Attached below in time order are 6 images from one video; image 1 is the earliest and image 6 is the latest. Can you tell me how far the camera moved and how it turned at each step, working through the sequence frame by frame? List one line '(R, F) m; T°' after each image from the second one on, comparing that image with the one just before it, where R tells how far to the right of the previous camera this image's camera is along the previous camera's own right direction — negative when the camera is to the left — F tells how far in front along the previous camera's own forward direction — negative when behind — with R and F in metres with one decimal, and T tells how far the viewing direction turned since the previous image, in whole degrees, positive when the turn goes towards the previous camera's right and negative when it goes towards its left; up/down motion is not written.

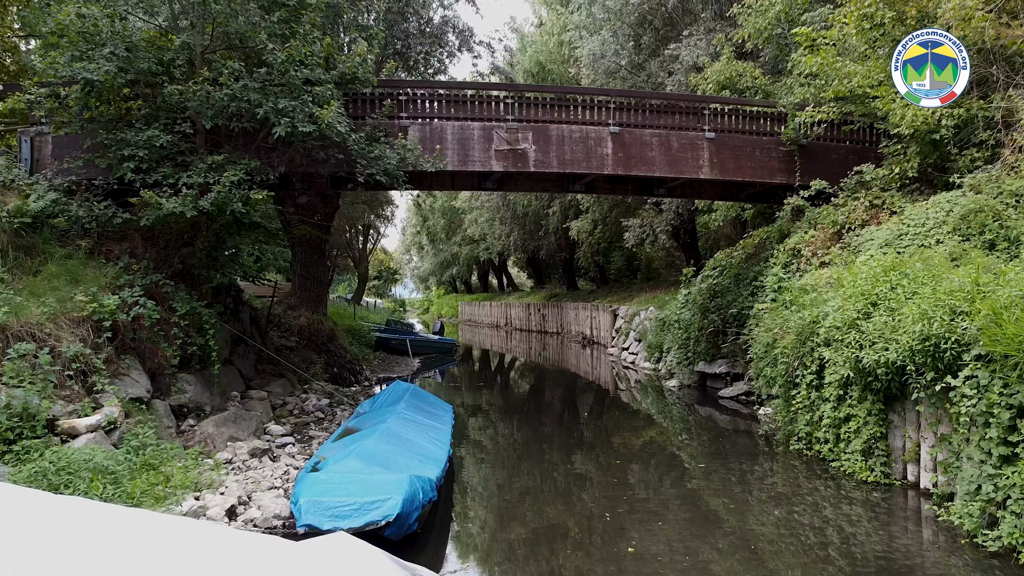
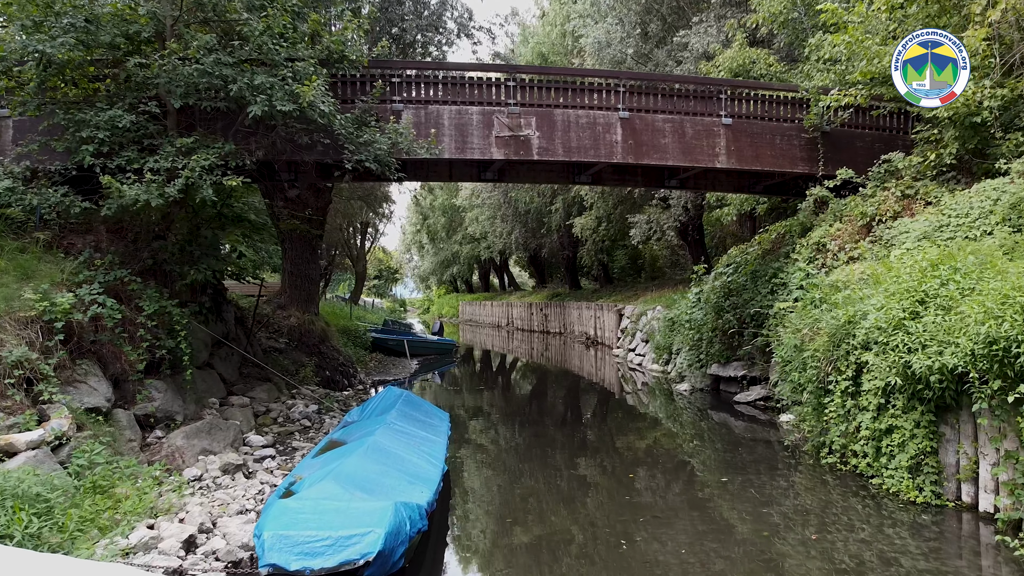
(0.0, +0.7) m; 0°
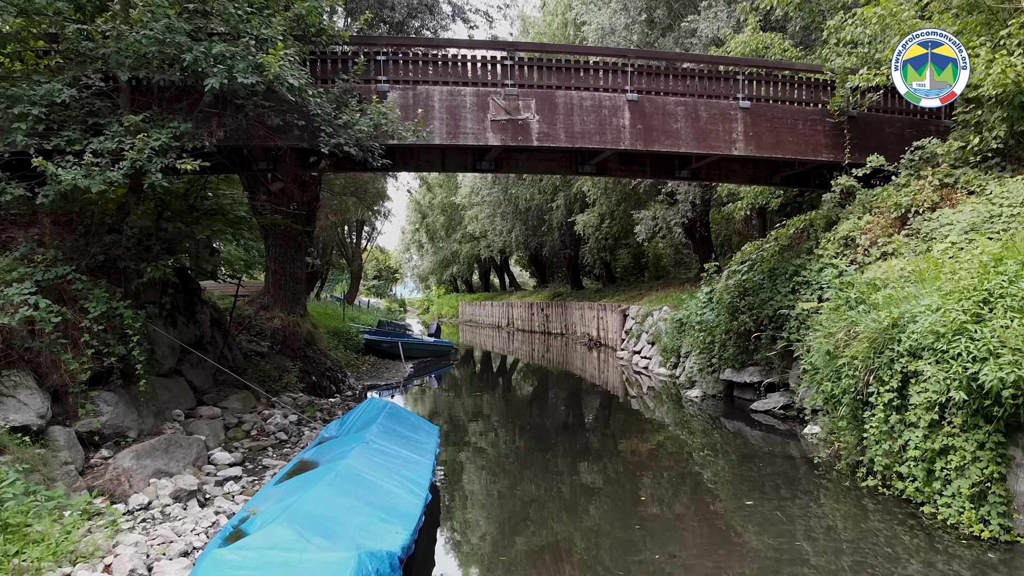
(0.0, +0.8) m; 0°
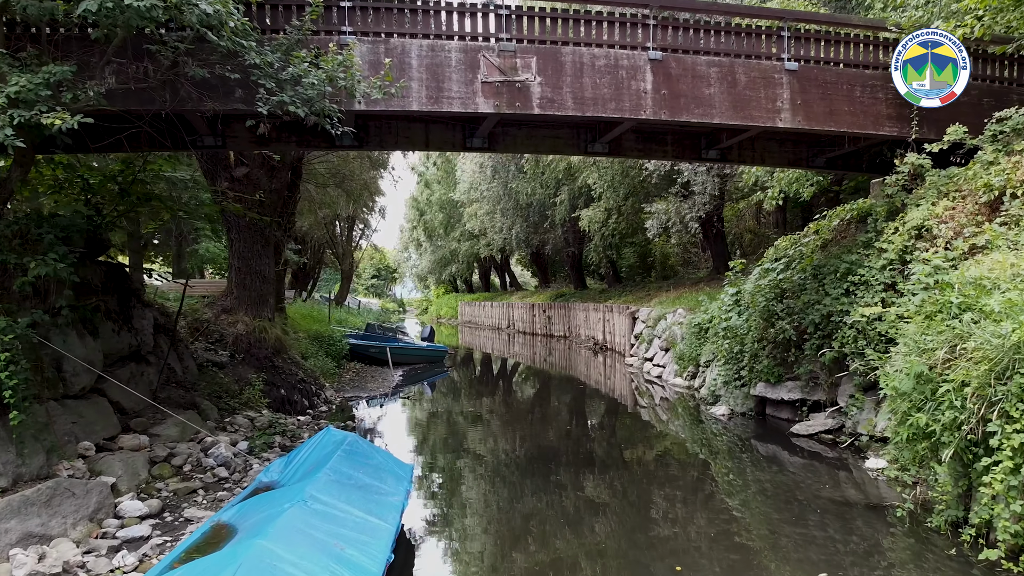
(0.0, +1.5) m; 0°
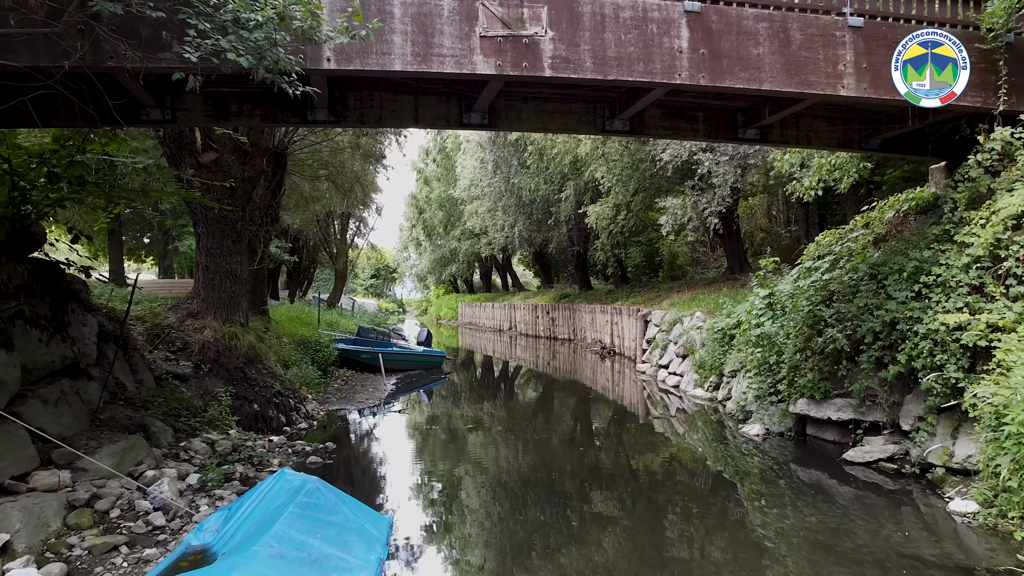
(0.0, +1.2) m; 0°
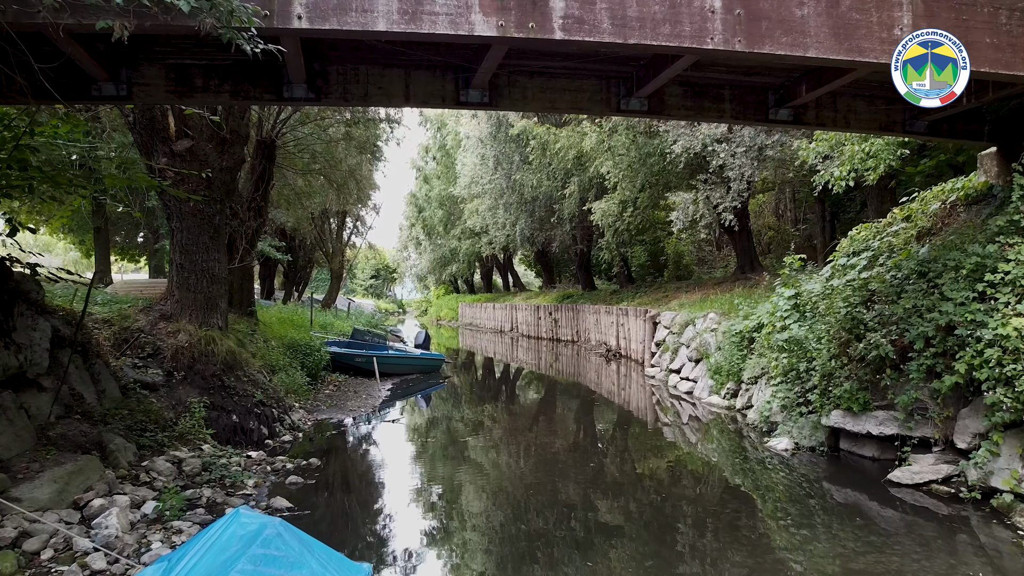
(0.0, +0.8) m; 0°
